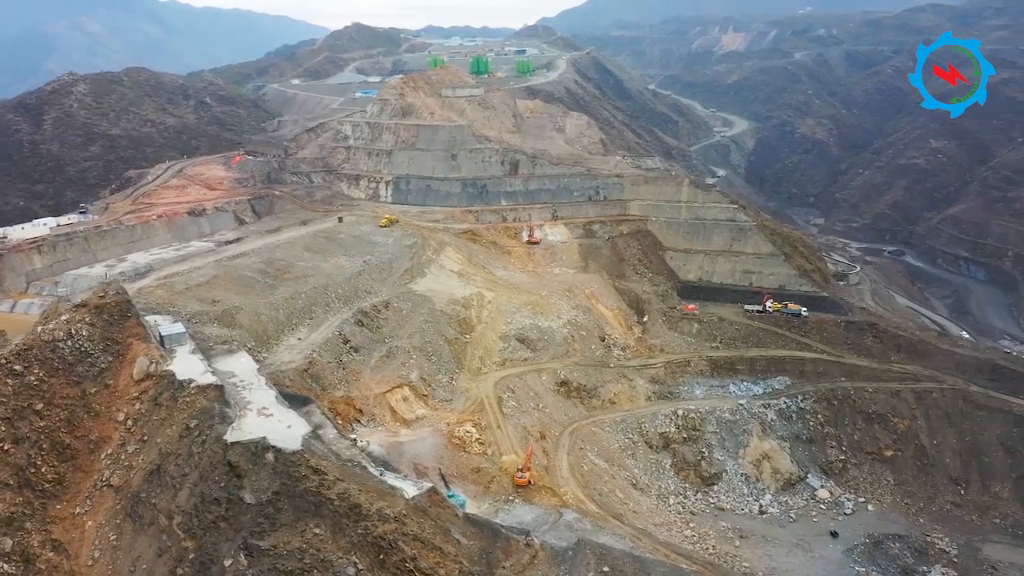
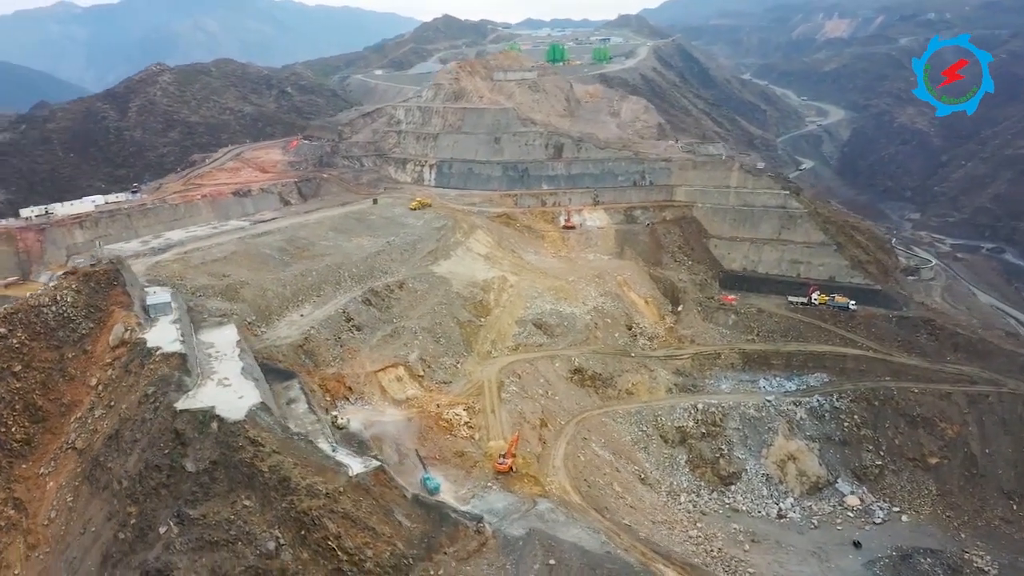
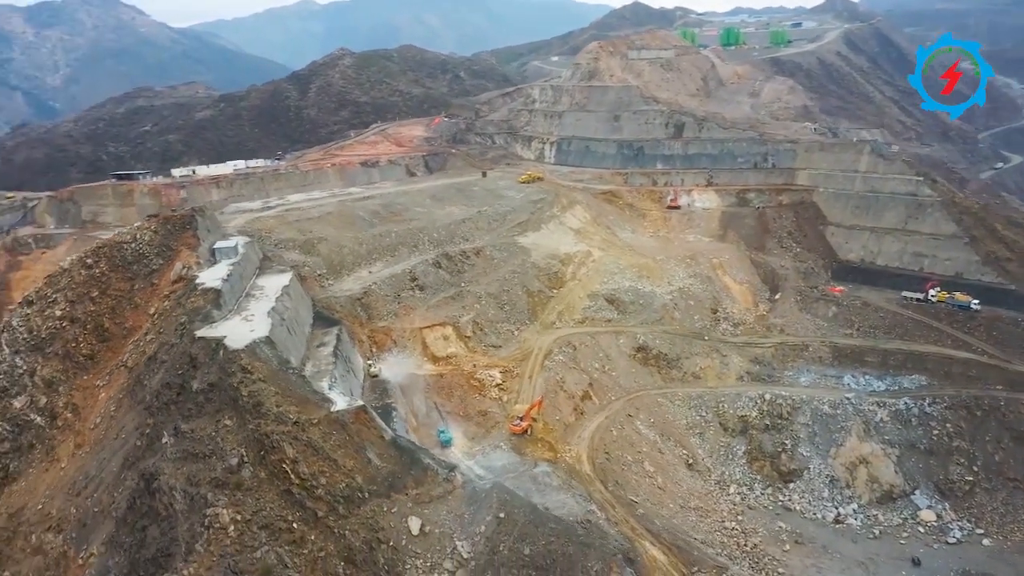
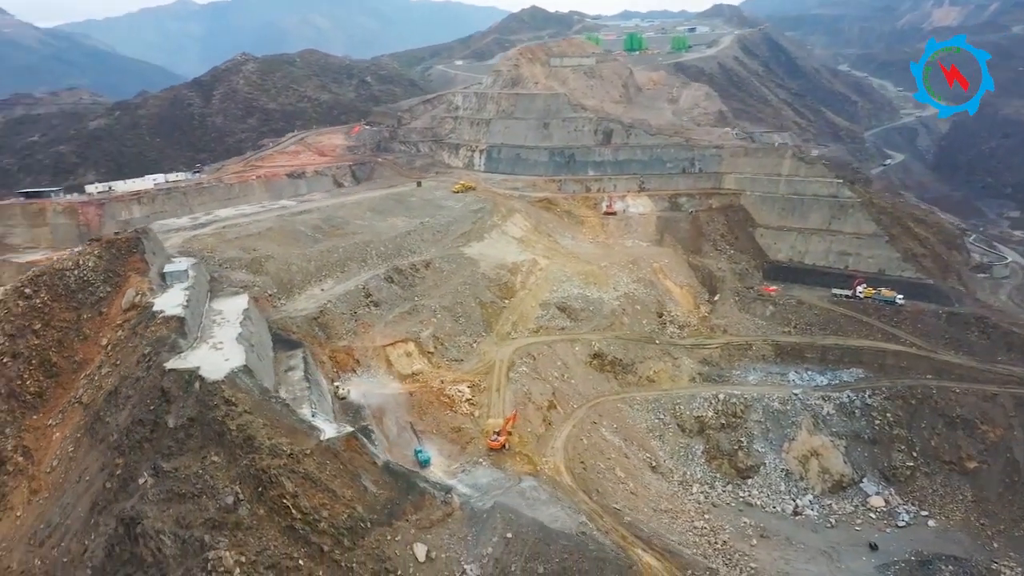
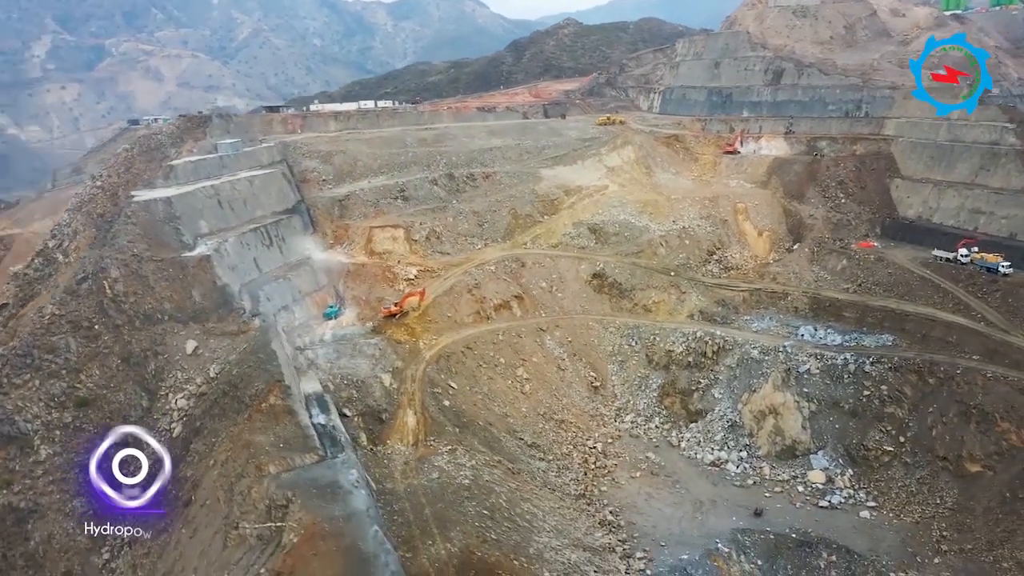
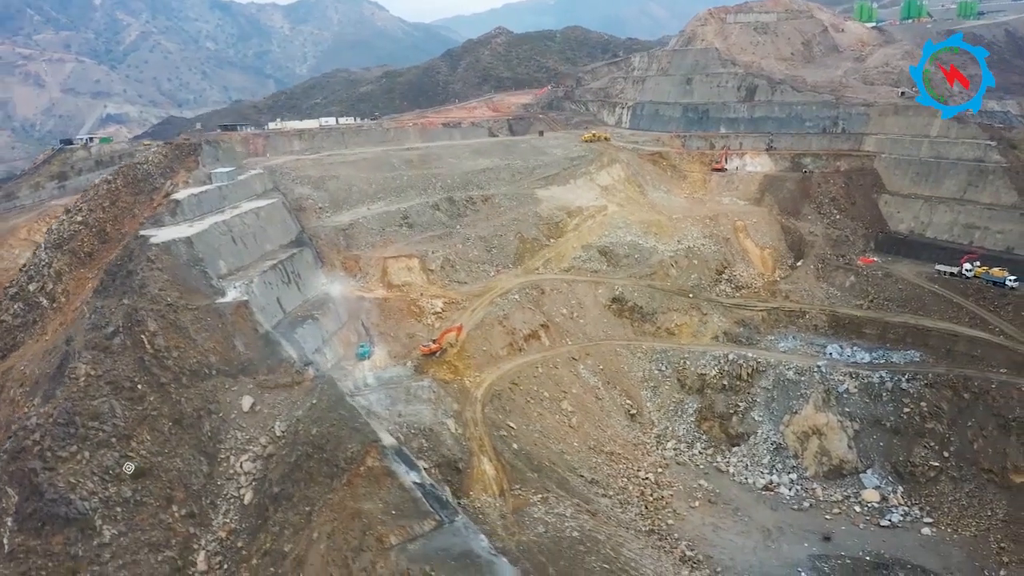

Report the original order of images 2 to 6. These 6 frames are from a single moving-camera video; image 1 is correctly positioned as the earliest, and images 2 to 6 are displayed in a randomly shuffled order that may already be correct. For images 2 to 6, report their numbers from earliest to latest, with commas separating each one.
2, 4, 3, 6, 5
